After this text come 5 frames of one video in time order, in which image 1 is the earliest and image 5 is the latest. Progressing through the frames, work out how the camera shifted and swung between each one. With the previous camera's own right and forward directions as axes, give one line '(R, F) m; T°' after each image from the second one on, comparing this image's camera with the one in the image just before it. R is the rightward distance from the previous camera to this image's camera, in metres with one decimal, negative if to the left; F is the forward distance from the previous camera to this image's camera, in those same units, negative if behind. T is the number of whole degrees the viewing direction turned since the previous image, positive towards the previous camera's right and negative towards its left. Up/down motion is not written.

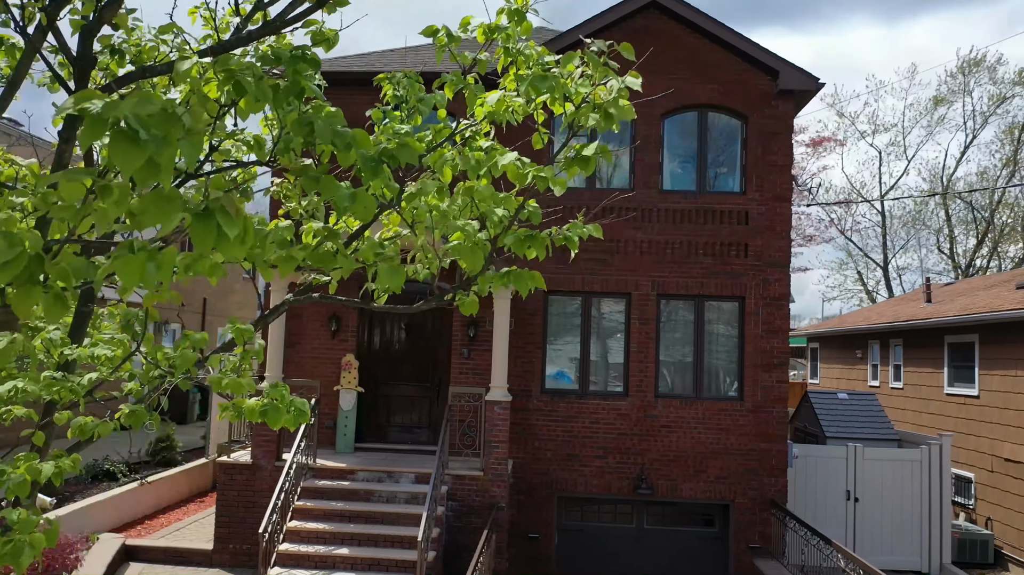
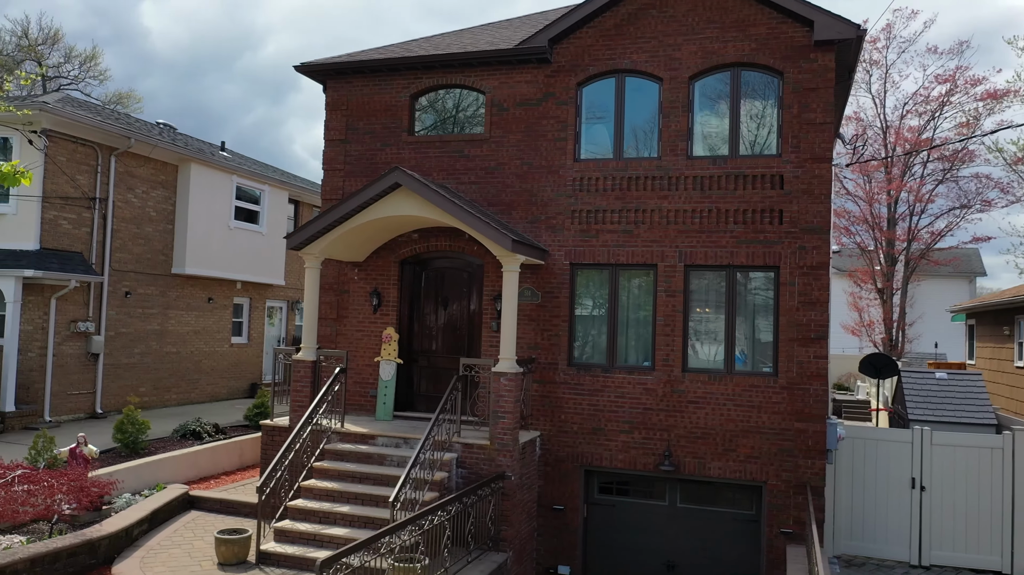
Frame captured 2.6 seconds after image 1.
(+2.4, +0.2) m; -14°
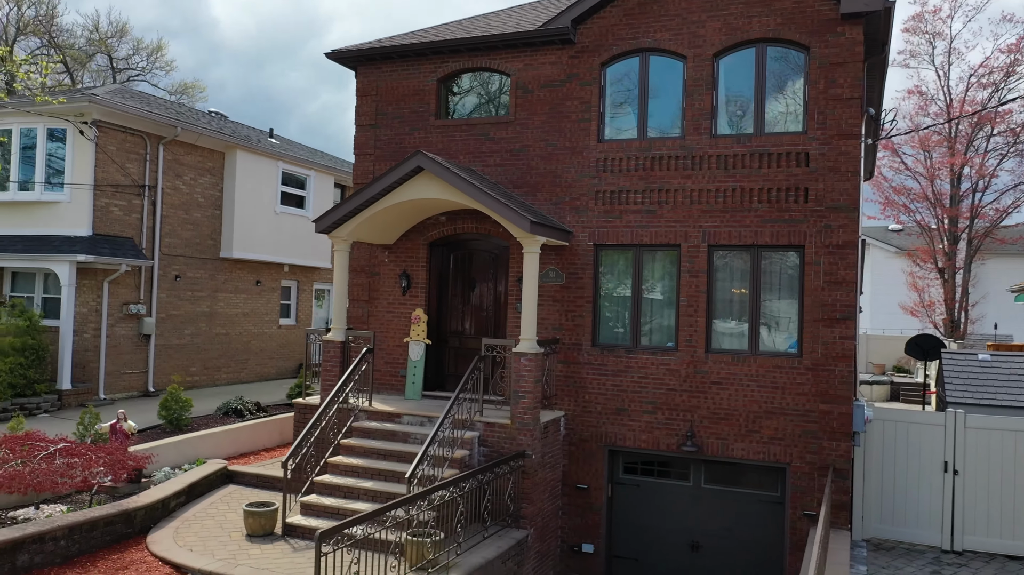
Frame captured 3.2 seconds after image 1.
(+0.5, -0.1) m; -4°
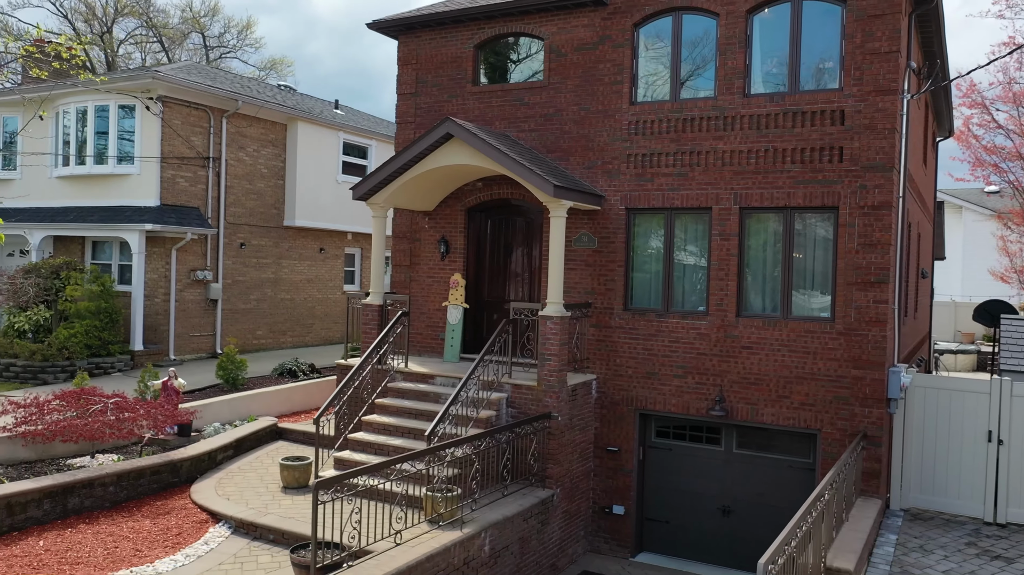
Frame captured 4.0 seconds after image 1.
(+0.8, -0.1) m; -6°
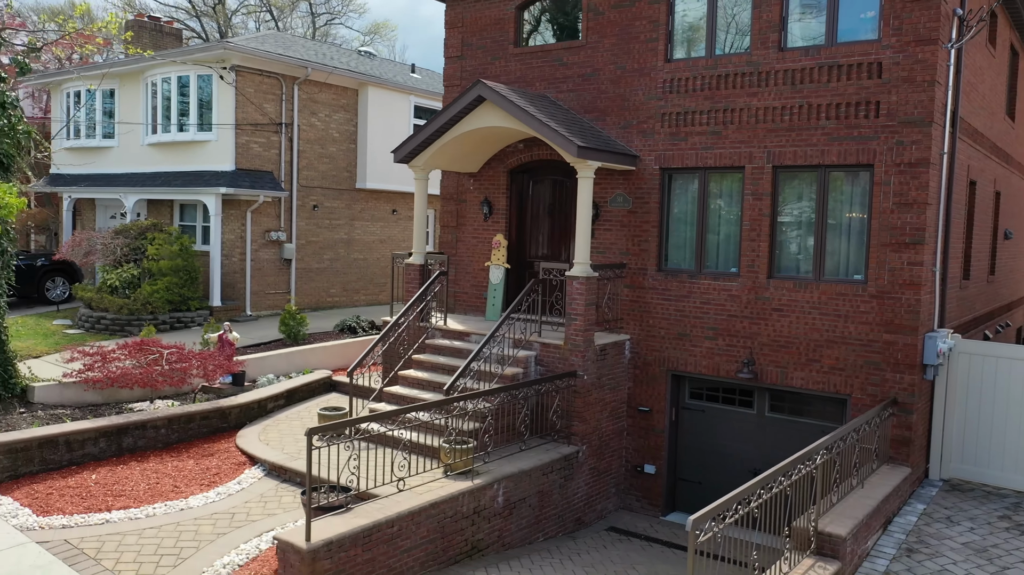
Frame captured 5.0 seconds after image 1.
(+1.1, -0.1) m; -8°
